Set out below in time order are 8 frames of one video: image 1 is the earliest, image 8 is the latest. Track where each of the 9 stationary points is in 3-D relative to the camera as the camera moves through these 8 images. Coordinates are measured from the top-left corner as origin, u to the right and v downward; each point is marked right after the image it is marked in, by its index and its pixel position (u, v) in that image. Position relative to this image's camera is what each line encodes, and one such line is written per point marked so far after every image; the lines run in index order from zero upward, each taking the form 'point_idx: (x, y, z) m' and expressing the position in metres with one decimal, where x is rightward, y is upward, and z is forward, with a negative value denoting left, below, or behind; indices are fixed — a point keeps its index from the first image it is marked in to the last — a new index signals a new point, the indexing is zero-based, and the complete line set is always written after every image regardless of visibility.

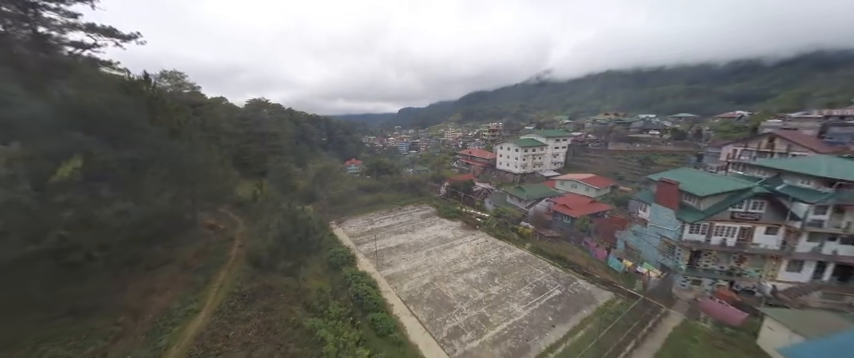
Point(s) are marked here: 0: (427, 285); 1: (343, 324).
0: (0.0, -6.2, +15.8) m
1: (-3.6, -6.2, +11.6) m
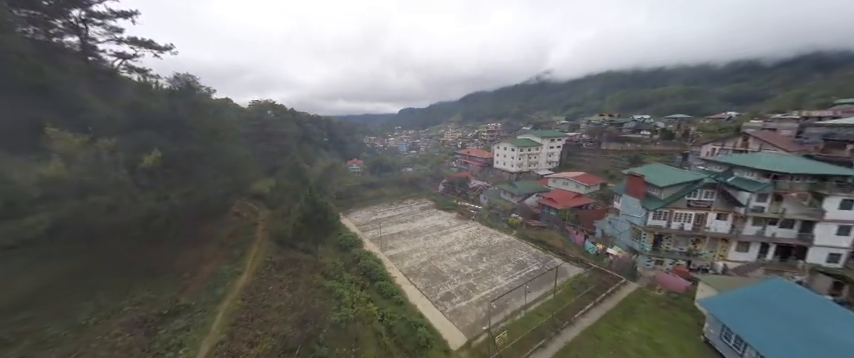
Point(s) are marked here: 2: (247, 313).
0: (-0.2, -5.7, +18.4) m
1: (-3.8, -5.7, +14.2) m
2: (-6.8, -5.1, +10.3) m
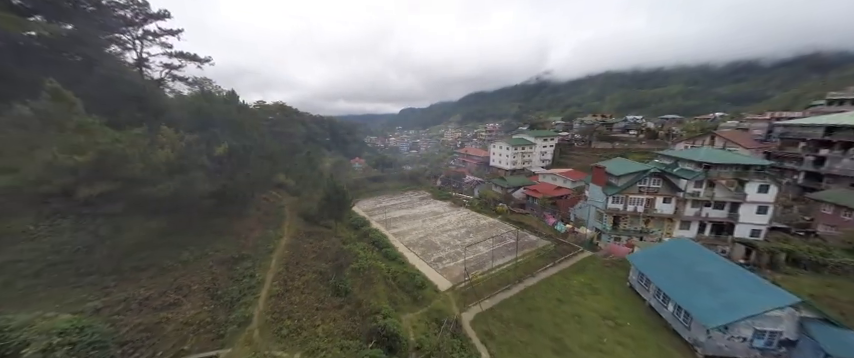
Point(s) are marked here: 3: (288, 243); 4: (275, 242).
0: (-0.4, -4.9, +22.3) m
1: (-4.0, -4.9, +18.2) m
2: (-7.1, -4.3, +14.3) m
3: (-8.3, -3.8, +16.2) m
4: (-9.1, -3.8, +16.1) m
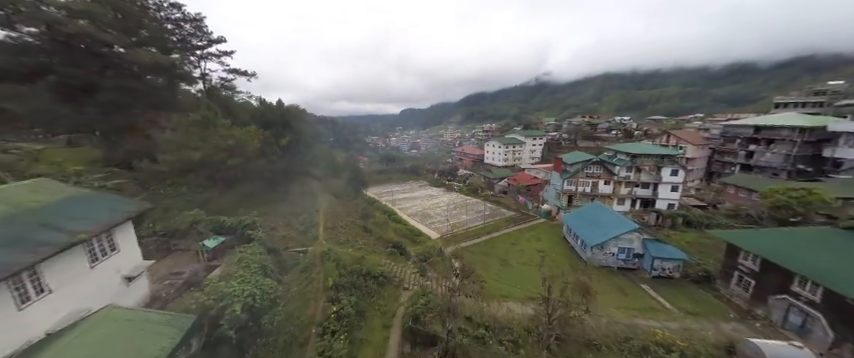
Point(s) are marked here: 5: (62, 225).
0: (-0.8, -3.5, +29.4) m
1: (-4.4, -3.5, +25.2) m
2: (-7.5, -2.8, +21.3) m
3: (-8.7, -2.4, +23.2) m
4: (-9.4, -2.4, +23.2) m
5: (-9.2, -1.1, +6.9) m
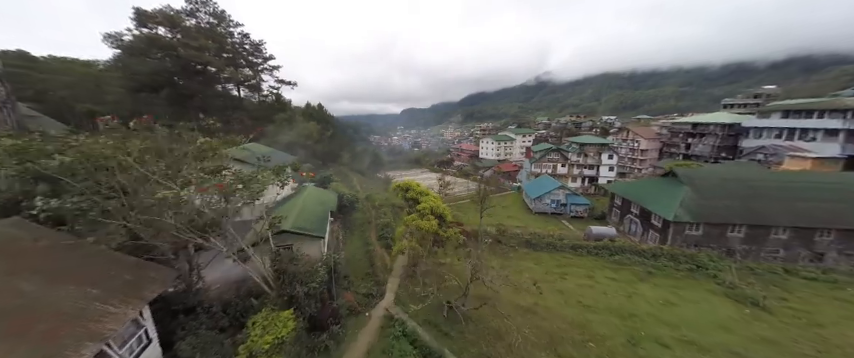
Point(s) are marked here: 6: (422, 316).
0: (-0.7, -1.0, +39.2) m
1: (-4.3, -1.1, +35.0) m
2: (-7.4, -0.4, +31.1) m
3: (-8.6, 0.0, +33.0) m
4: (-9.3, +0.1, +33.0) m
5: (-9.2, +1.3, +16.7) m
6: (-0.1, -4.9, +9.5) m
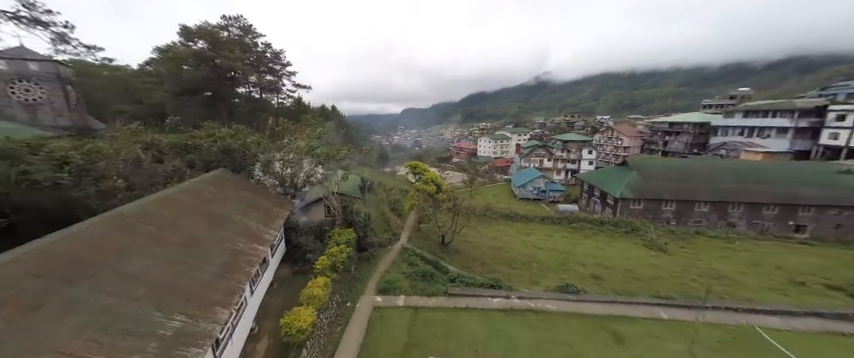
0: (-0.5, +0.1, +44.1) m
1: (-4.2, +0.1, +40.0) m
2: (-7.2, +0.7, +36.1) m
3: (-8.5, +1.1, +38.0) m
4: (-9.2, +1.2, +38.0) m
5: (-9.0, +2.4, +21.7) m
6: (0.0, -3.8, +14.5) m
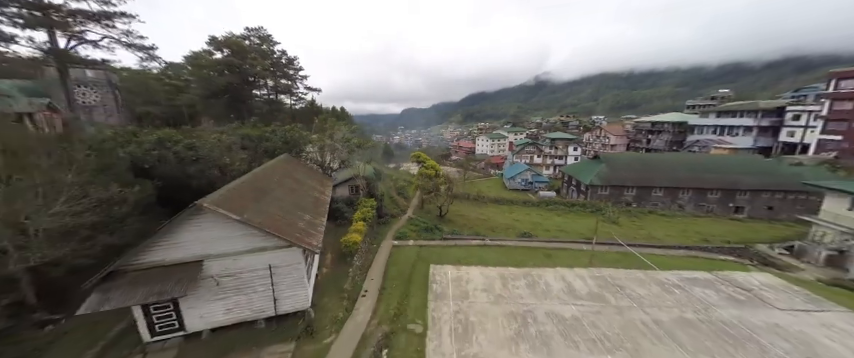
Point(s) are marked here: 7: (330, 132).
0: (-0.5, +1.1, +48.5) m
1: (-4.1, +1.1, +44.3) m
2: (-7.2, +1.7, +40.4) m
3: (-8.4, +2.1, +42.3) m
4: (-9.1, +2.2, +42.3) m
5: (-9.0, +3.4, +26.0) m
6: (0.0, -2.8, +18.8) m
7: (-6.3, +3.0, +17.3) m
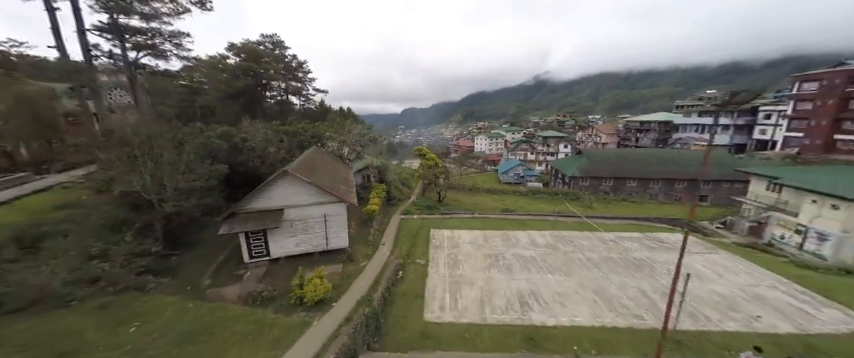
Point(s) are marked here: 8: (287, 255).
0: (-0.4, +1.9, +51.9) m
1: (-4.0, +1.9, +47.7) m
2: (-7.1, +2.5, +43.9) m
3: (-8.3, +3.0, +45.8) m
4: (-9.0, +3.0, +45.7) m
5: (-8.9, +4.2, +29.5) m
6: (+0.1, -1.9, +22.3) m
7: (-6.3, +3.8, +20.7) m
8: (-5.4, -2.9, +10.2) m
